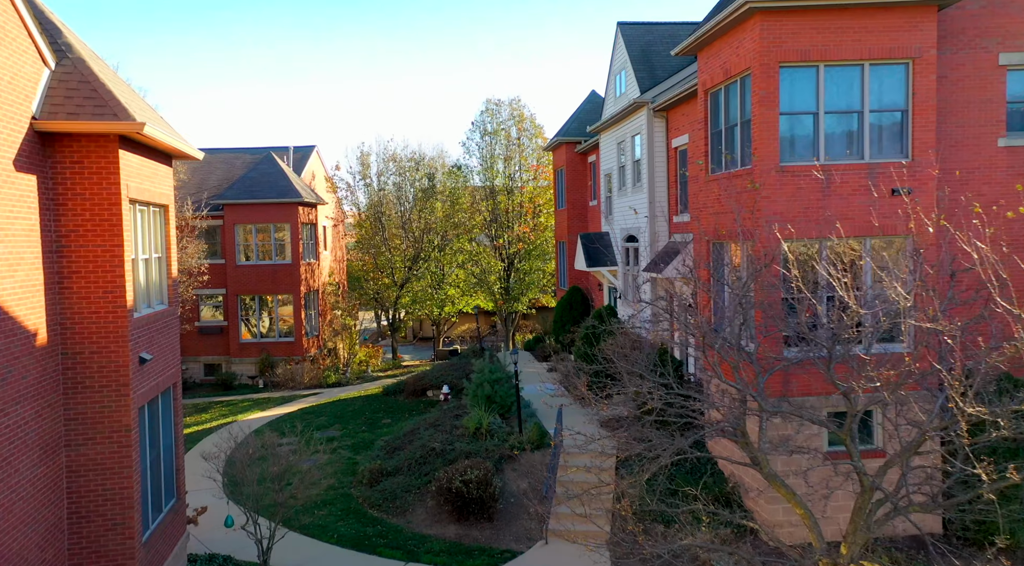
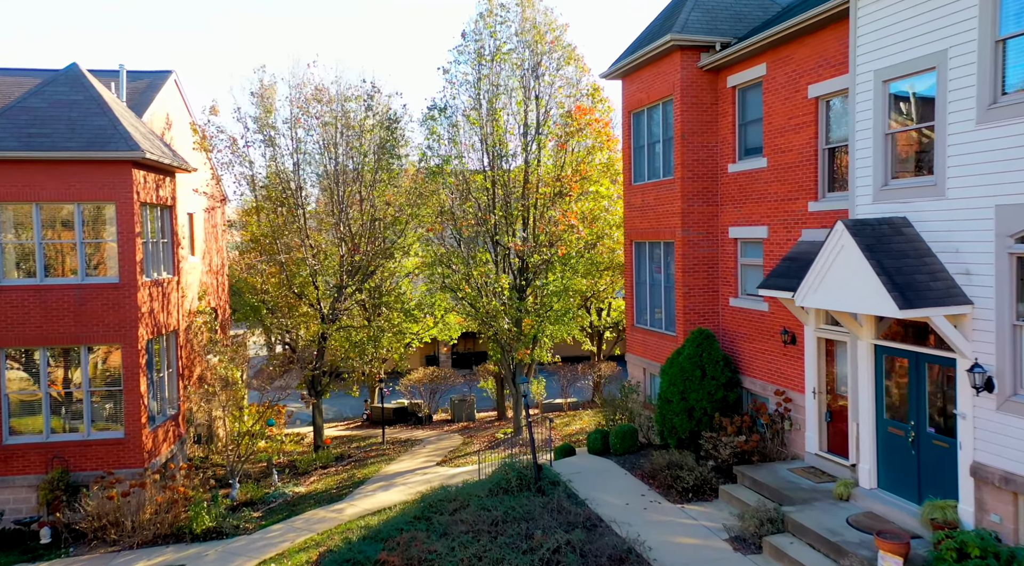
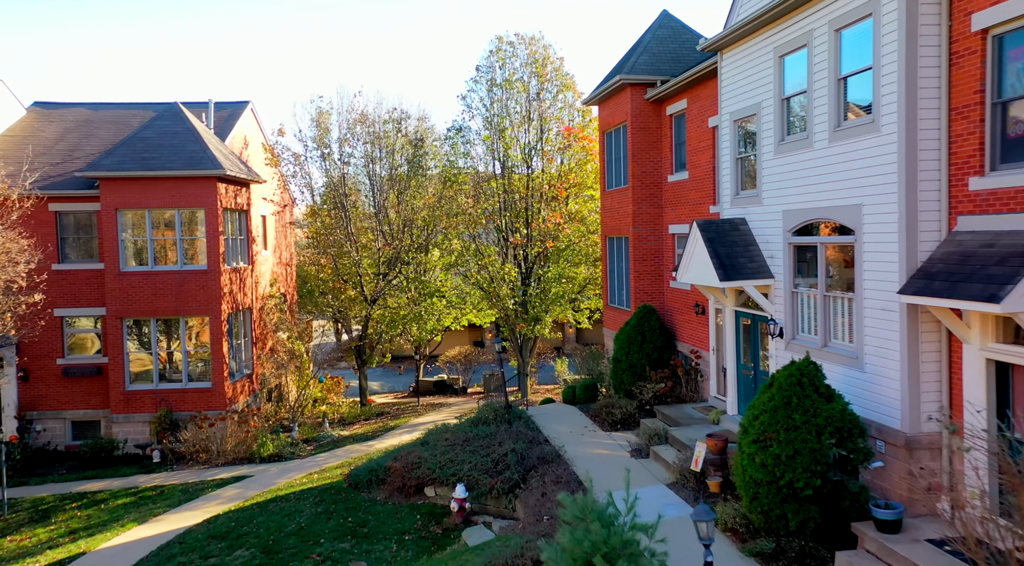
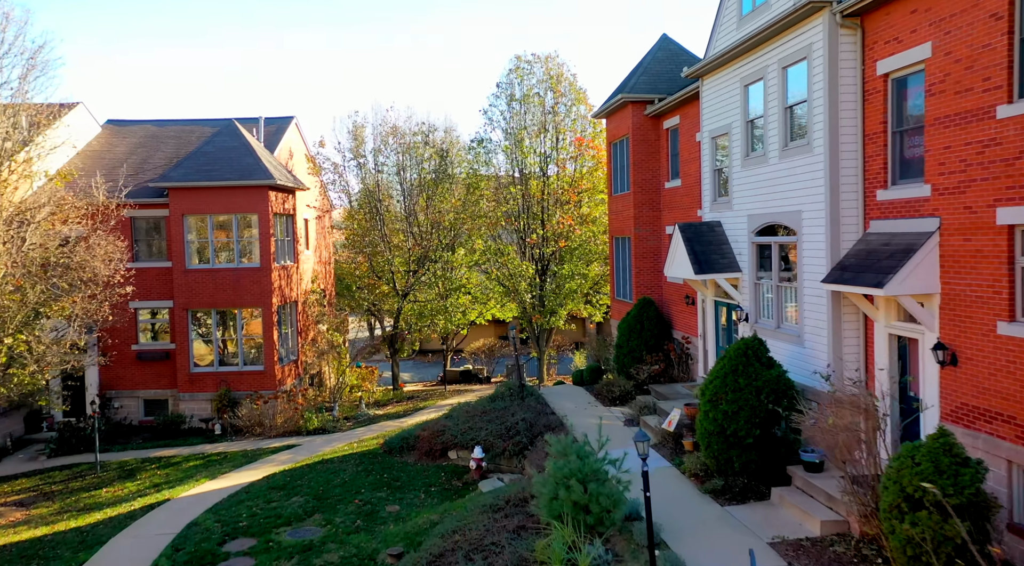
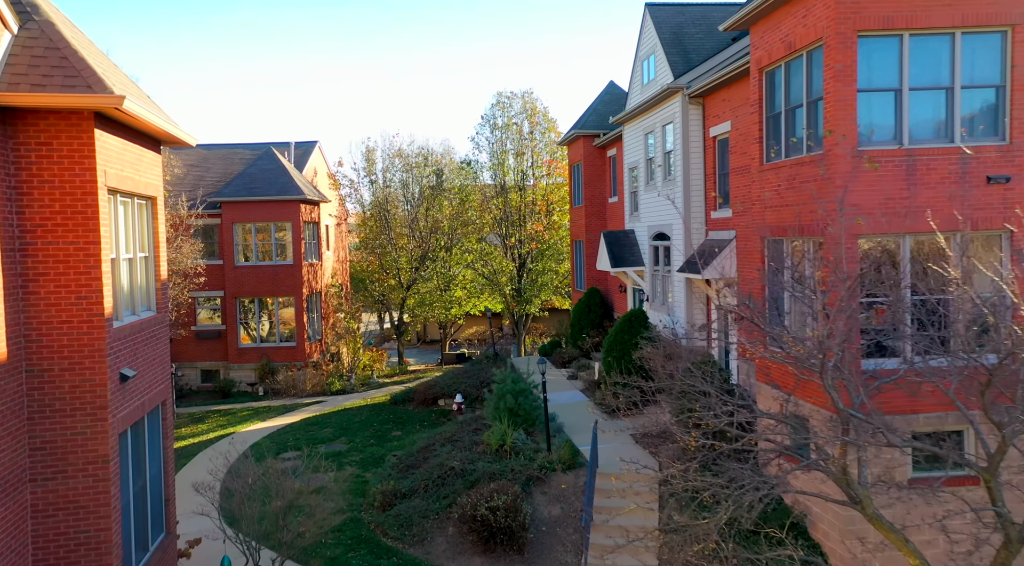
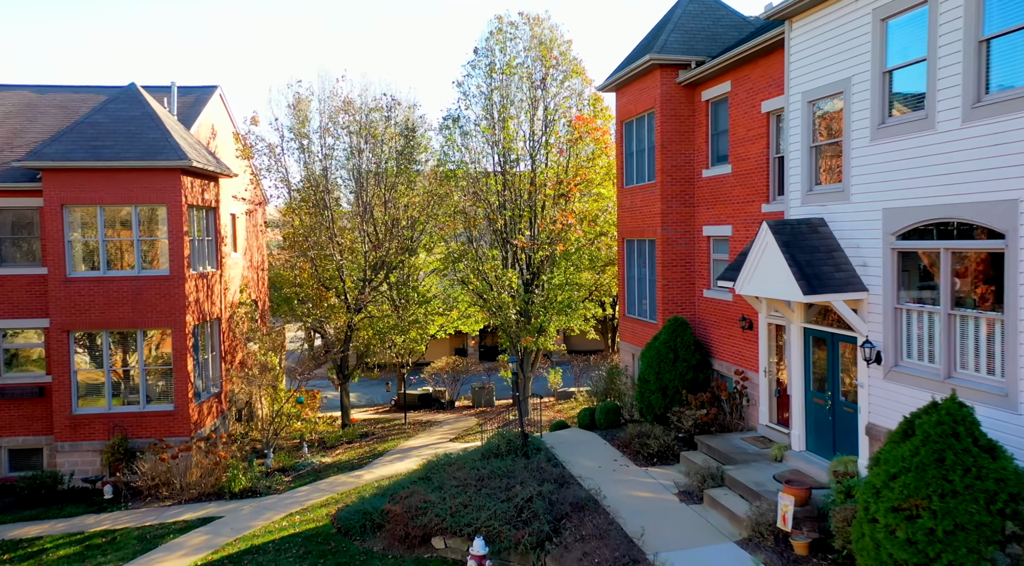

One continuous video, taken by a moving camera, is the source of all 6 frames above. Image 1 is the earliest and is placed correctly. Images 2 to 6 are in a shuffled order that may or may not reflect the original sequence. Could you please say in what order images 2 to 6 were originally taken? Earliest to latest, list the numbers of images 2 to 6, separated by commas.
5, 4, 3, 6, 2
